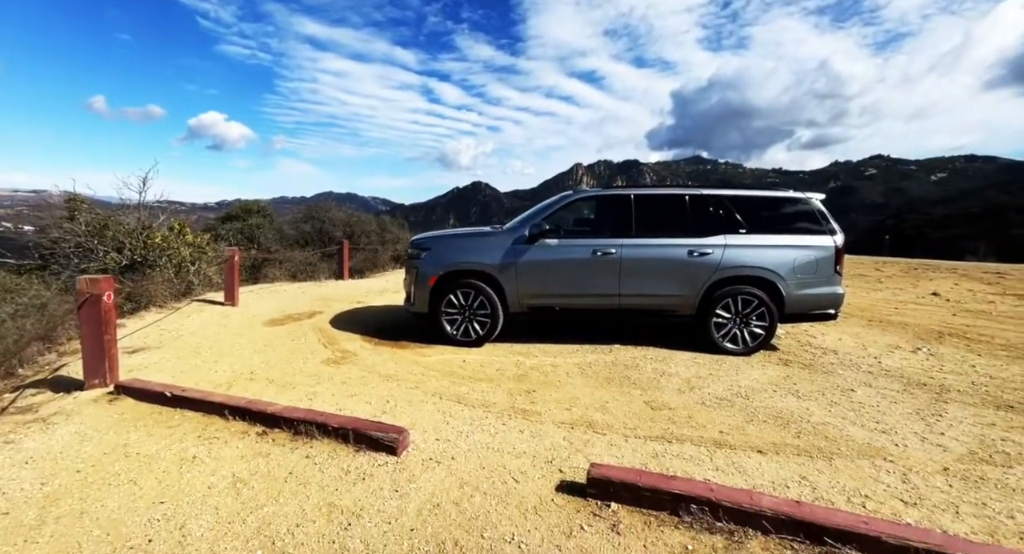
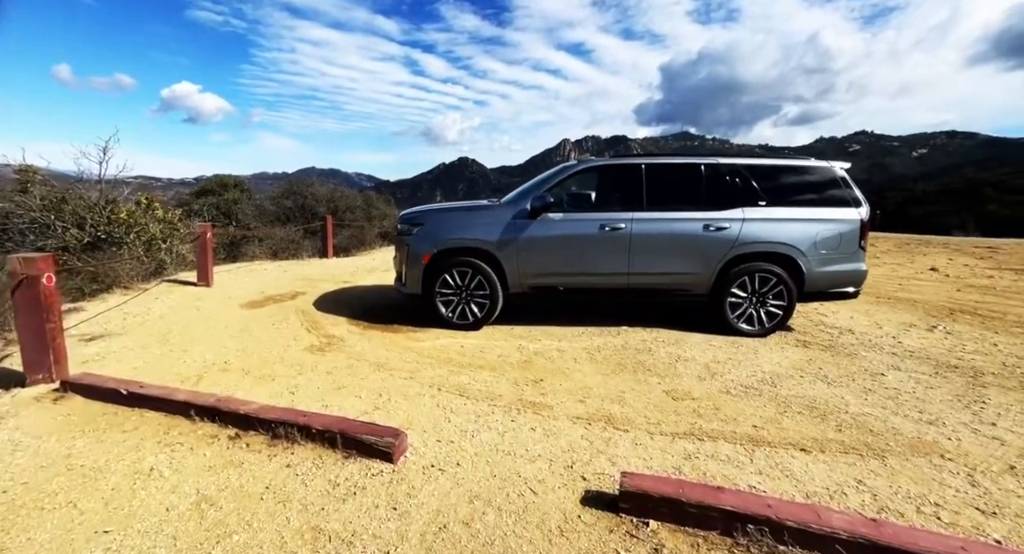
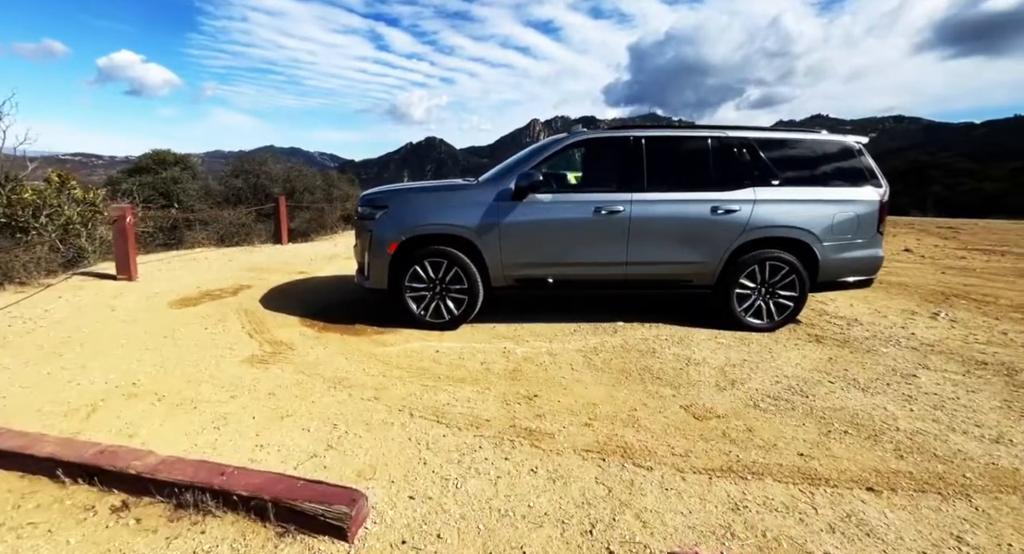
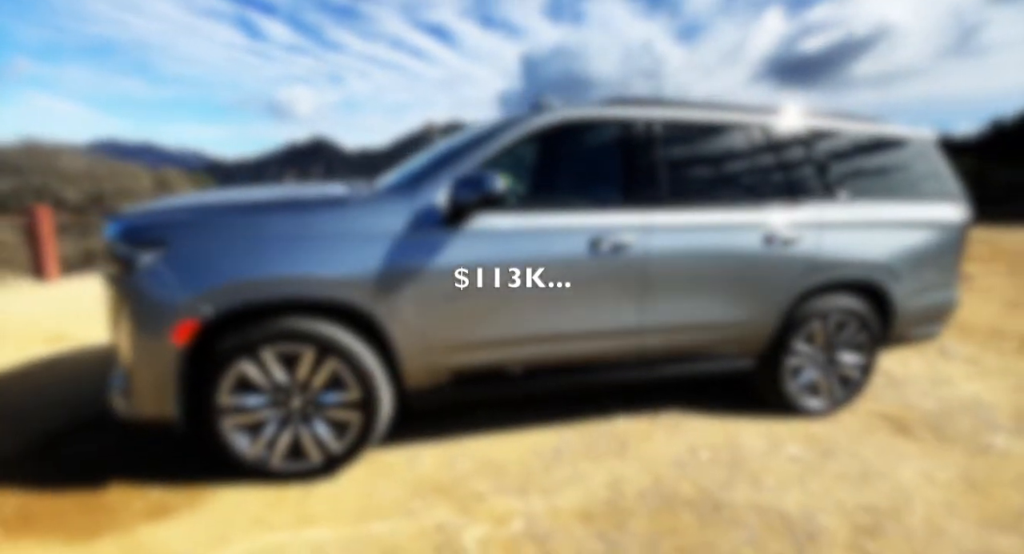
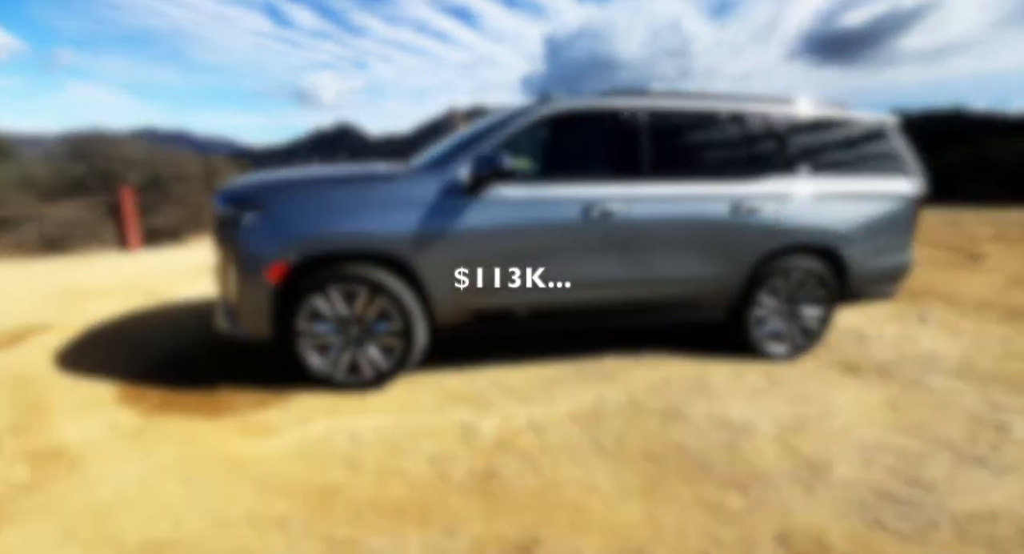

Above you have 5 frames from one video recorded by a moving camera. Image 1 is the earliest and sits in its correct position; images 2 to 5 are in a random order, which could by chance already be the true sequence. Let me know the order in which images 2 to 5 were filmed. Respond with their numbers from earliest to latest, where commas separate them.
2, 3, 5, 4
